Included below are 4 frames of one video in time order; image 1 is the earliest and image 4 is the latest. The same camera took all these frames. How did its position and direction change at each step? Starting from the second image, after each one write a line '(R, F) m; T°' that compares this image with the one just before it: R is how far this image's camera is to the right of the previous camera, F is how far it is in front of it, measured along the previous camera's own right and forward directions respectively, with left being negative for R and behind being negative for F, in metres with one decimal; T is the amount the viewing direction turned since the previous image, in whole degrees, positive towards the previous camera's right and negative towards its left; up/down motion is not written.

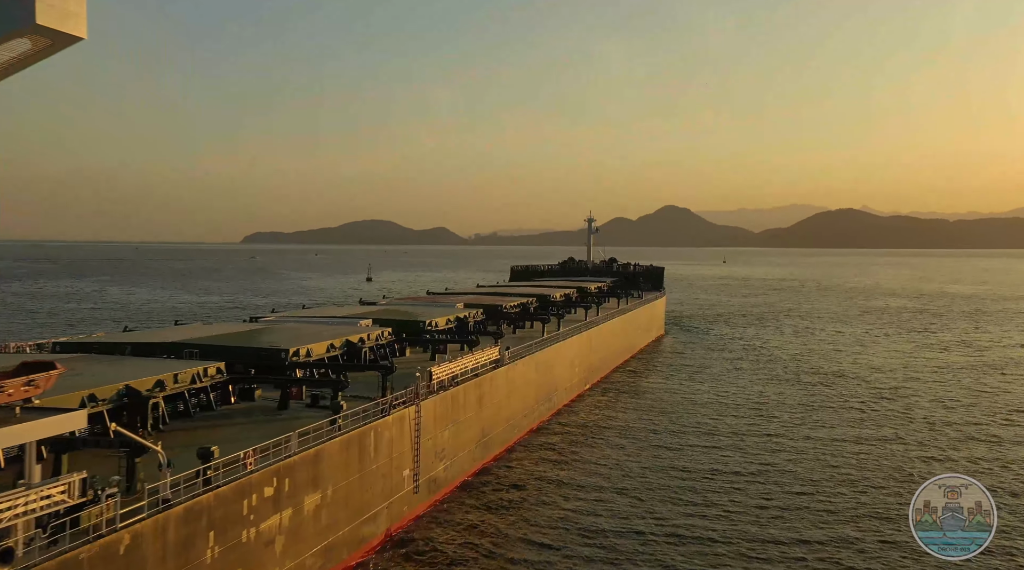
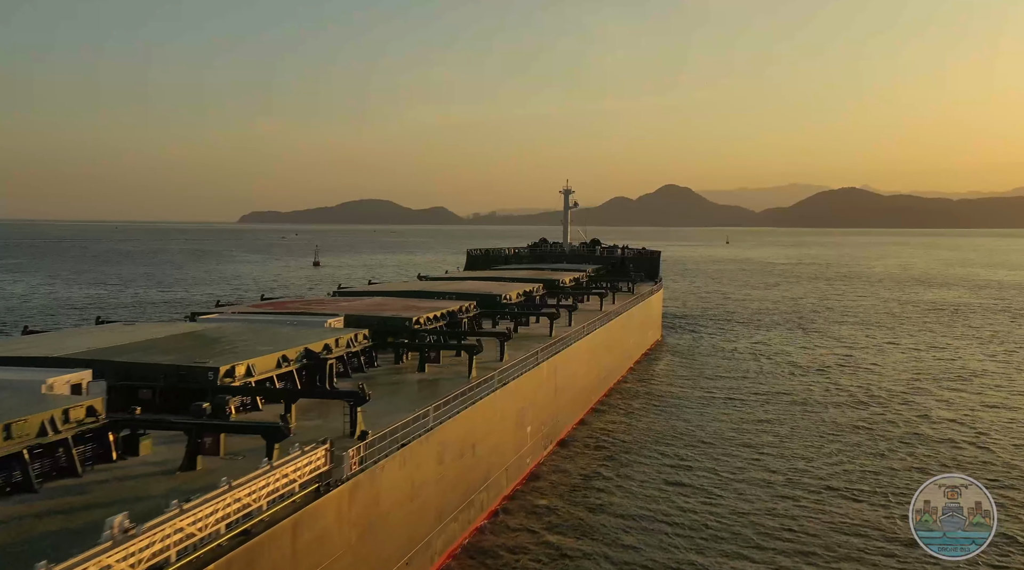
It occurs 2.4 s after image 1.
(-0.4, +6.7) m; 0°
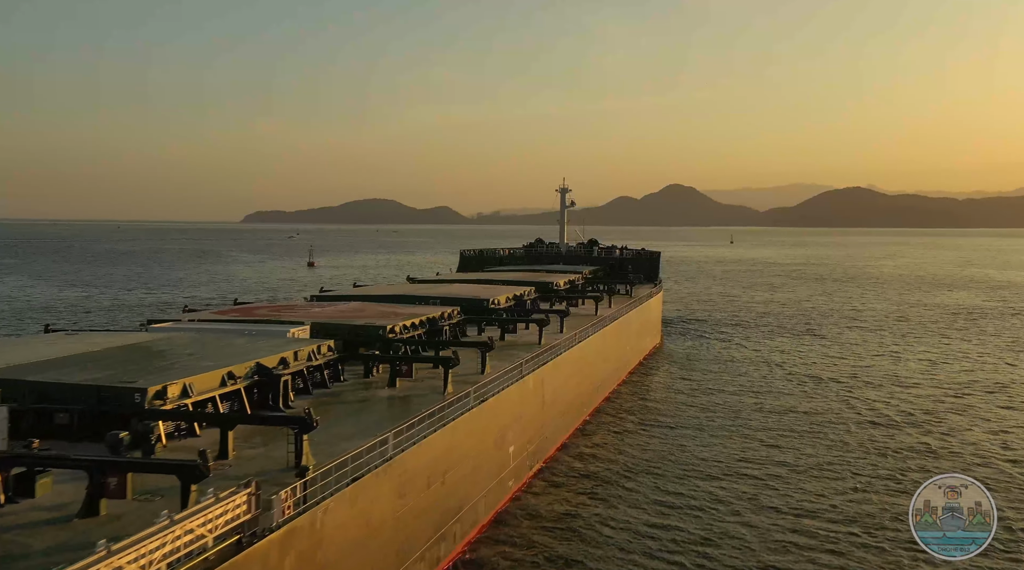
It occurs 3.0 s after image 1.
(+0.6, +2.1) m; 0°
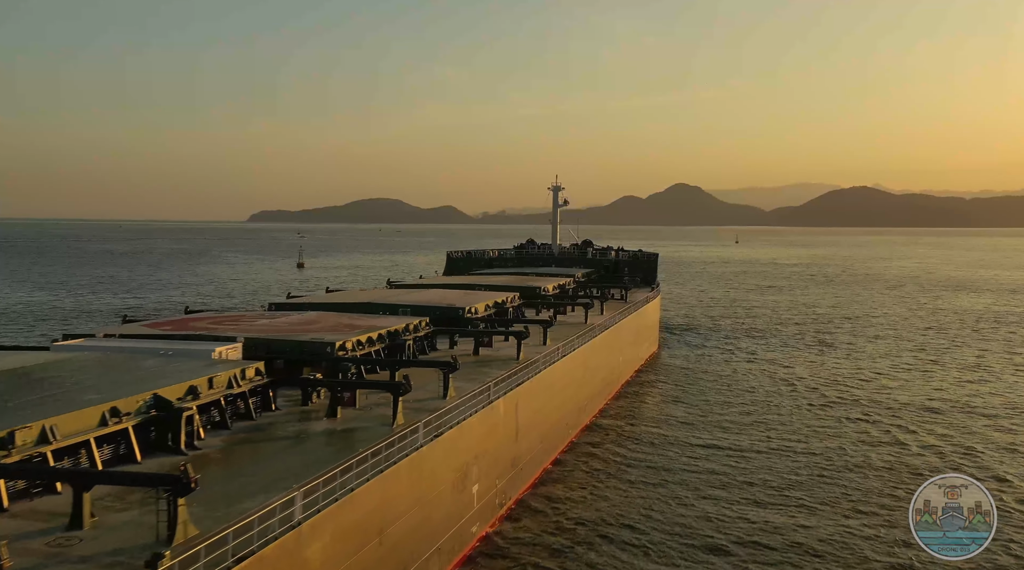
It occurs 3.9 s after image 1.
(+0.9, +3.2) m; 0°
